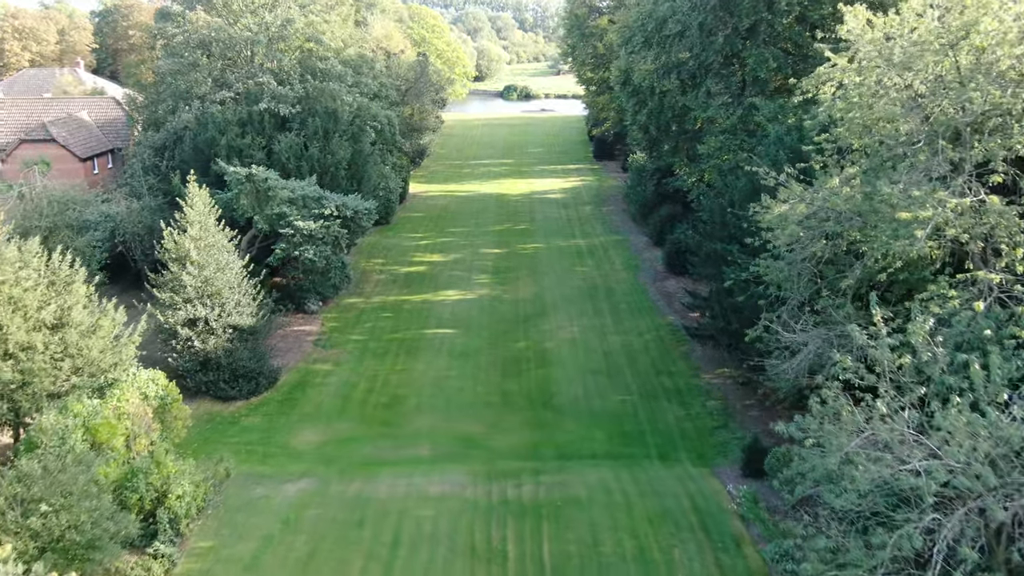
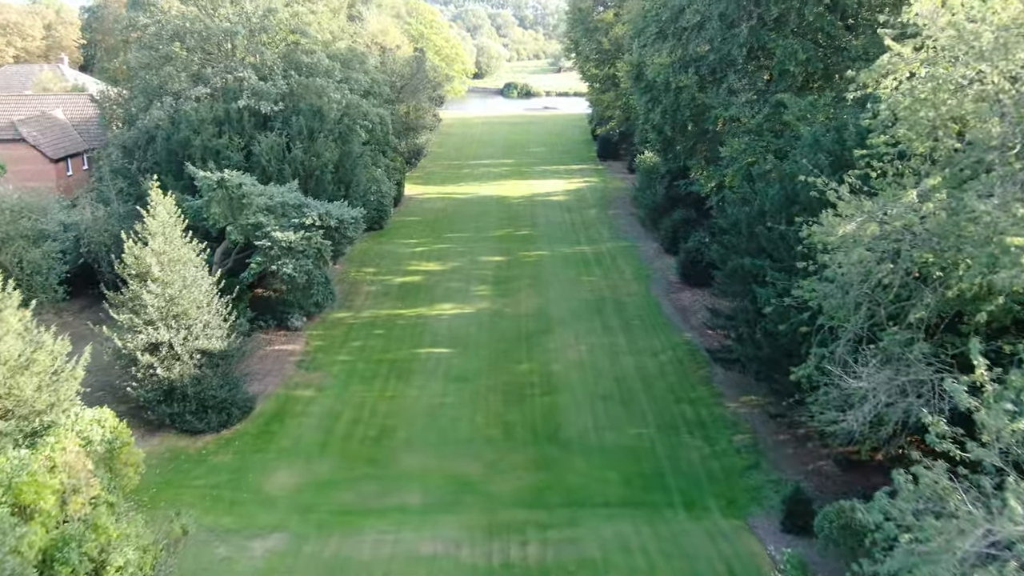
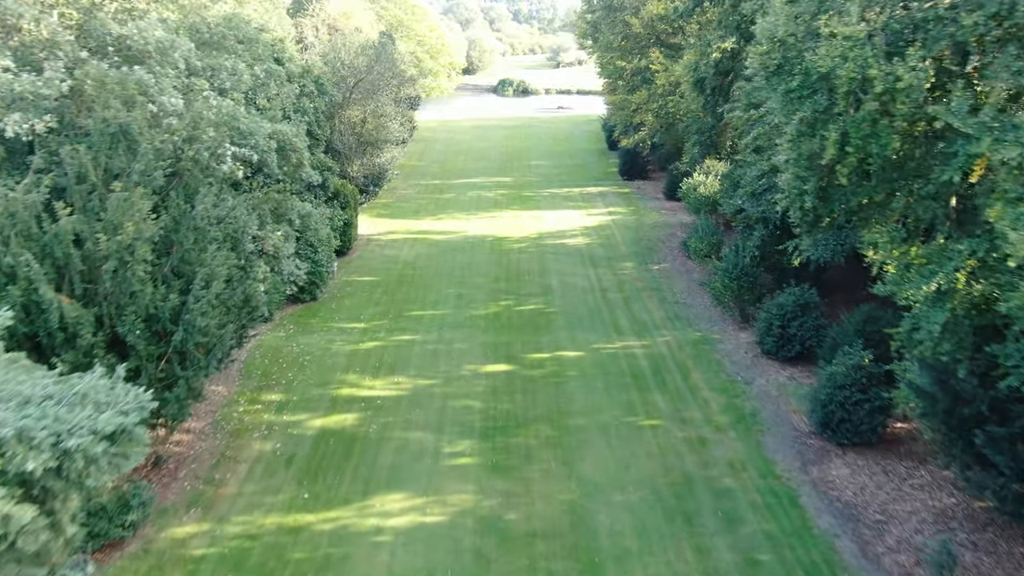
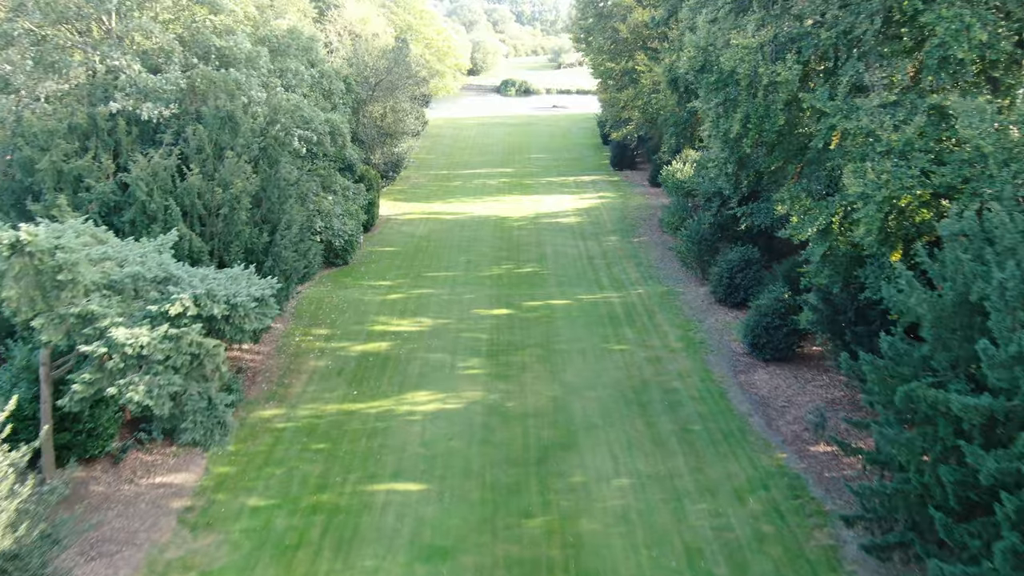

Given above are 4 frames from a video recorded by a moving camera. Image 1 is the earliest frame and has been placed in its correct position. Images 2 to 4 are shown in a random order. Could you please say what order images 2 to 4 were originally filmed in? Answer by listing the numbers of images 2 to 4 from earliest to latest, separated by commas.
2, 4, 3
